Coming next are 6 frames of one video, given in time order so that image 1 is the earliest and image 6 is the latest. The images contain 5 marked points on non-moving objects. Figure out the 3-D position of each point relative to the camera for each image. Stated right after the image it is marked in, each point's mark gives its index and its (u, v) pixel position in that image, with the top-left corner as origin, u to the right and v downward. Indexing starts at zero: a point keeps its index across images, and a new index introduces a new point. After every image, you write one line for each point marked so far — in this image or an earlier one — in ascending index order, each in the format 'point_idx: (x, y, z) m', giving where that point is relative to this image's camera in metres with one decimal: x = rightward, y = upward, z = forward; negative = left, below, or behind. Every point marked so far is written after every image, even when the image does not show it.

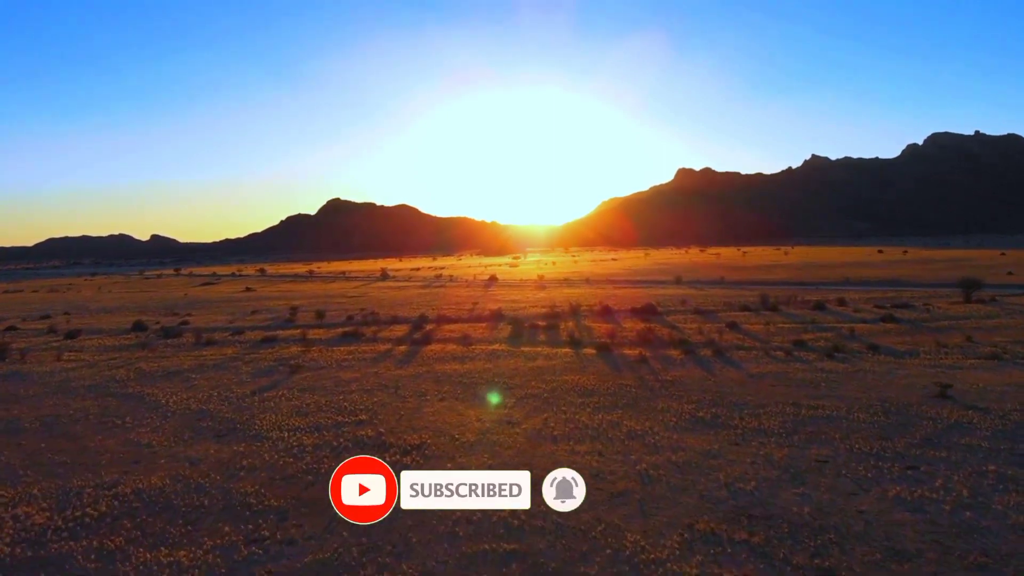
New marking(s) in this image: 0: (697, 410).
0: (+4.2, -2.8, +19.7) m
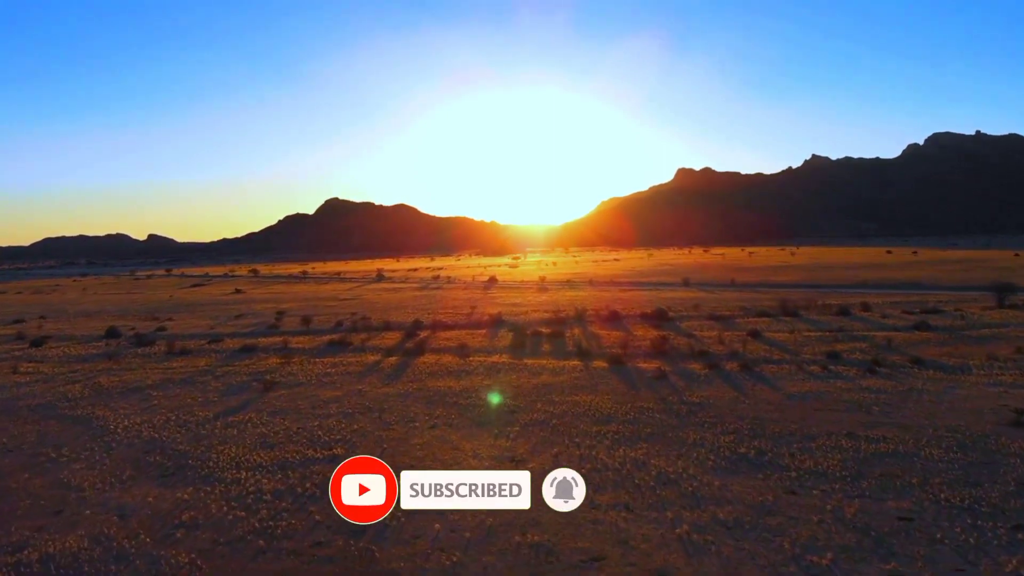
0: (+4.3, -3.0, +16.5) m
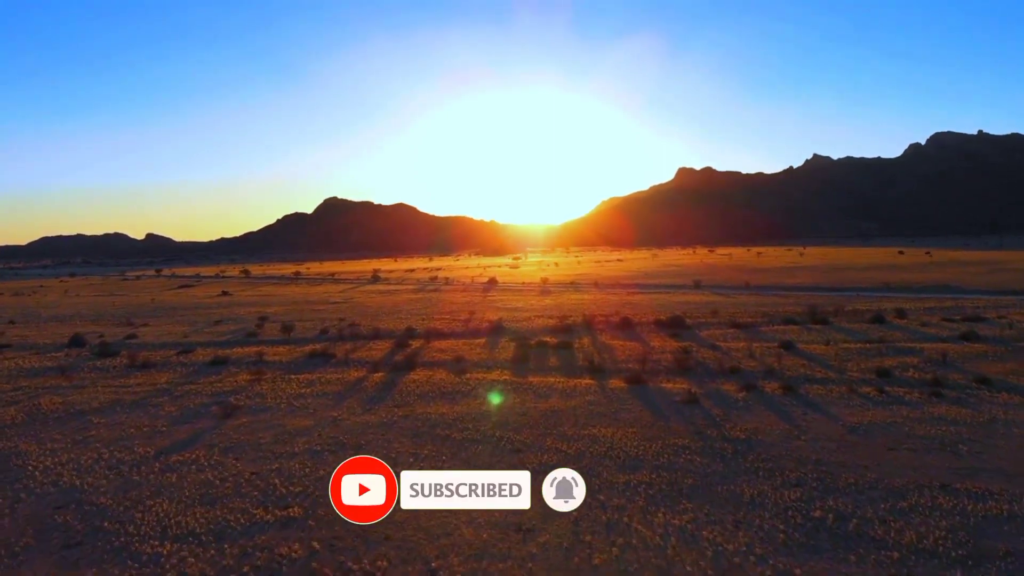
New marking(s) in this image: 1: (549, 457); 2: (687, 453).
0: (+4.3, -3.2, +12.8) m
1: (+0.7, -3.0, +15.8) m
2: (+3.1, -3.0, +15.7) m
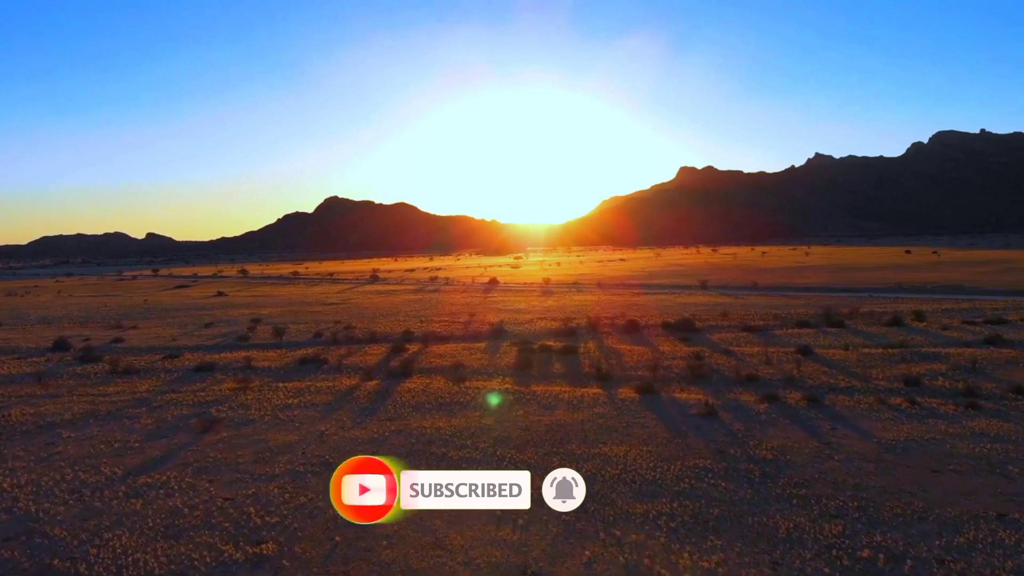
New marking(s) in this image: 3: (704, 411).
0: (+4.4, -3.3, +11.2) m
1: (+0.7, -3.1, +14.2) m
2: (+3.2, -3.1, +14.1) m
3: (+4.2, -2.7, +19.1) m
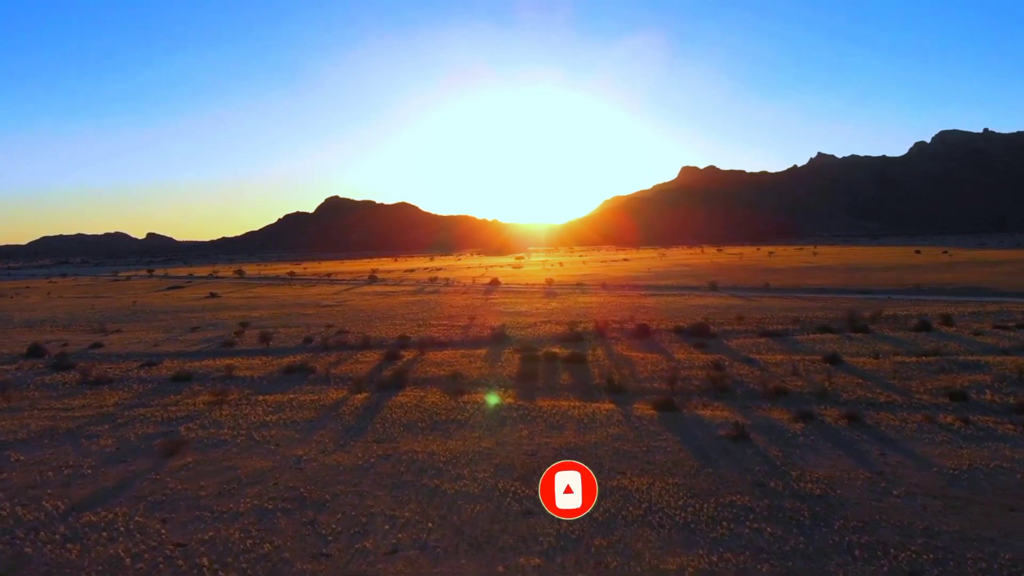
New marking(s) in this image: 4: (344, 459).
0: (+4.5, -3.3, +9.0) m
1: (+0.8, -3.2, +12.0) m
2: (+3.2, -3.1, +11.9) m
3: (+4.3, -2.8, +16.9) m
4: (-3.0, -3.1, +15.7) m
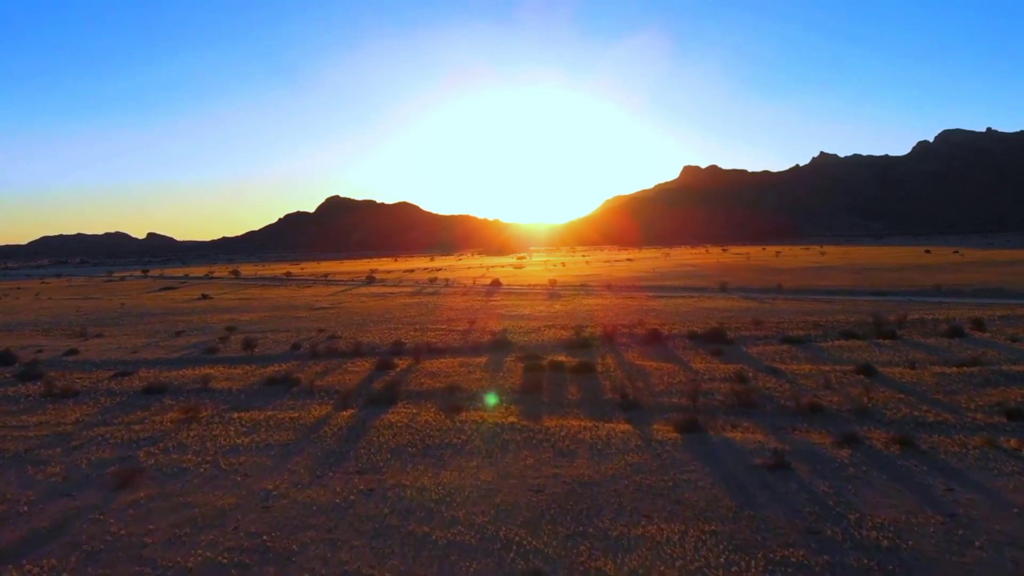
0: (+4.5, -3.5, +6.8) m
1: (+0.8, -3.3, +9.8) m
2: (+3.3, -3.3, +9.6) m
3: (+4.3, -2.9, +14.6) m
4: (-2.9, -3.2, +13.4) m
